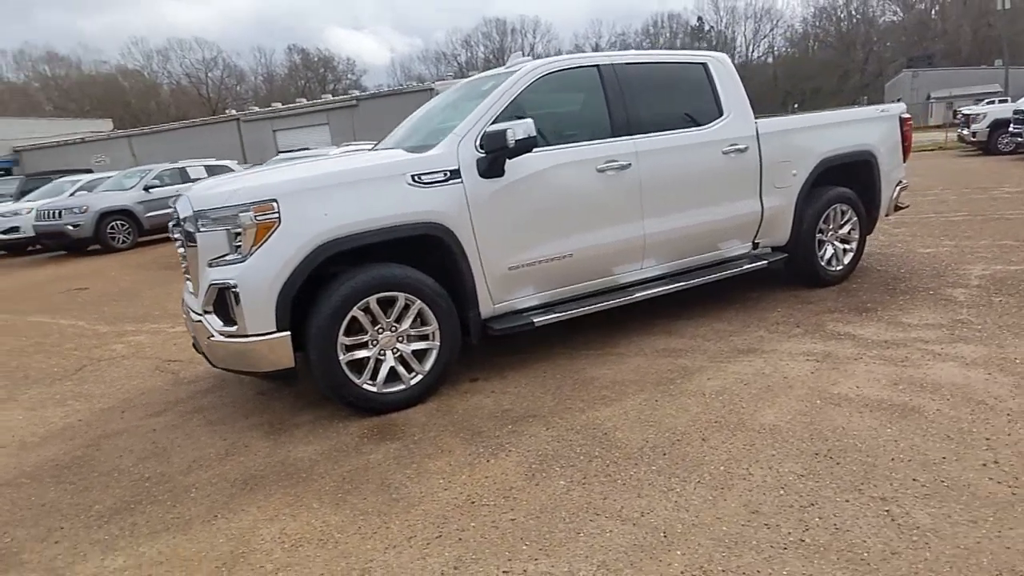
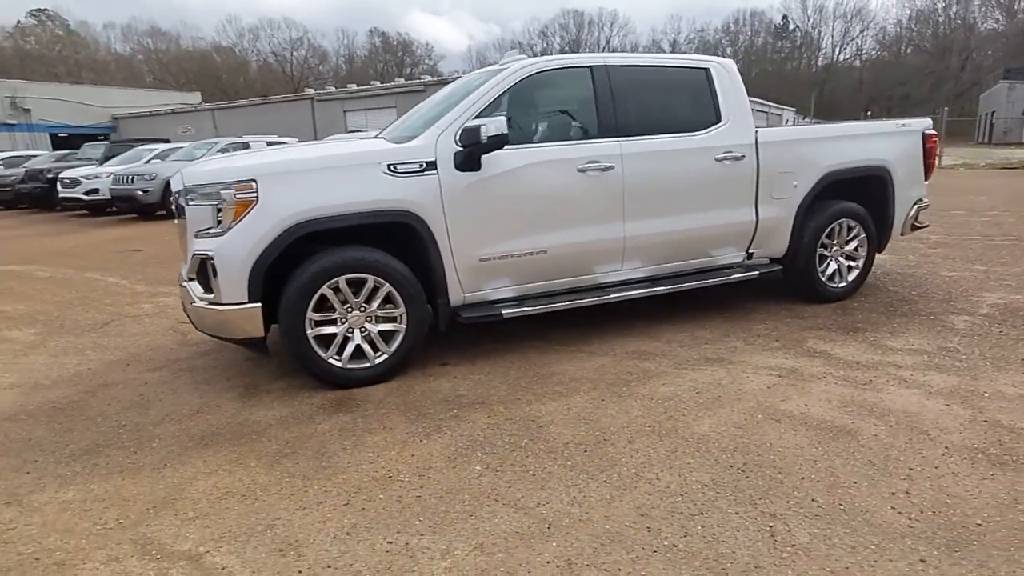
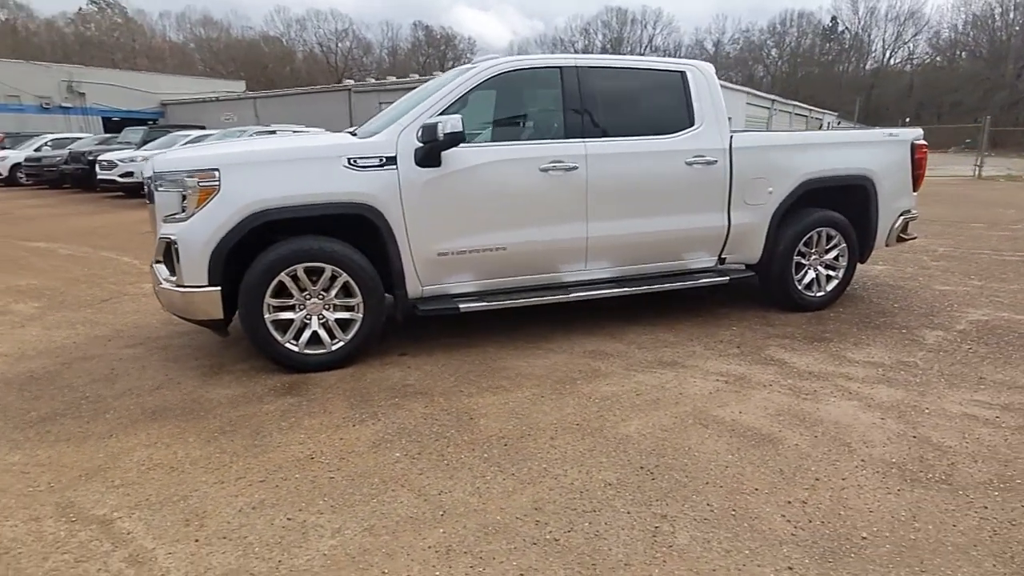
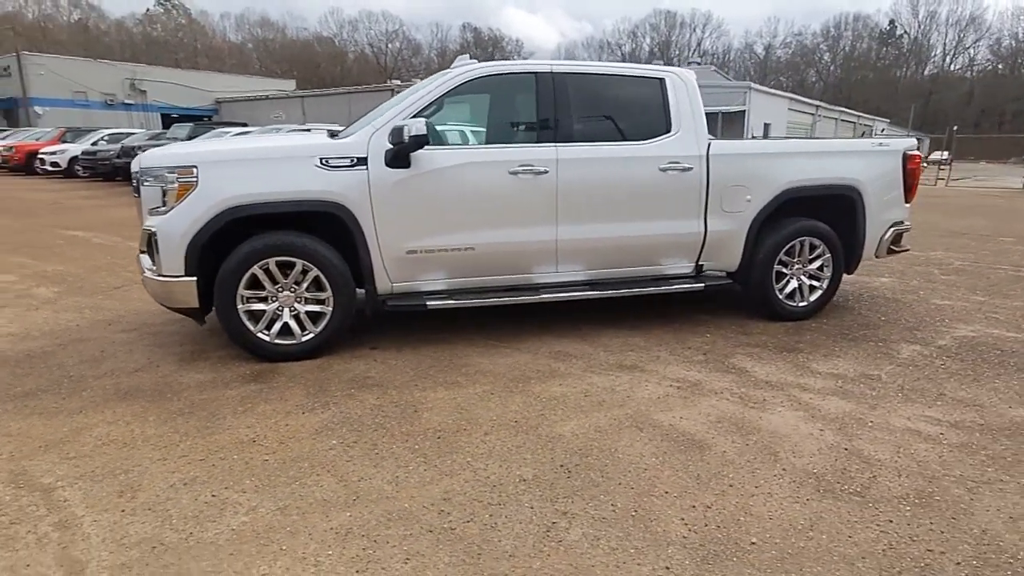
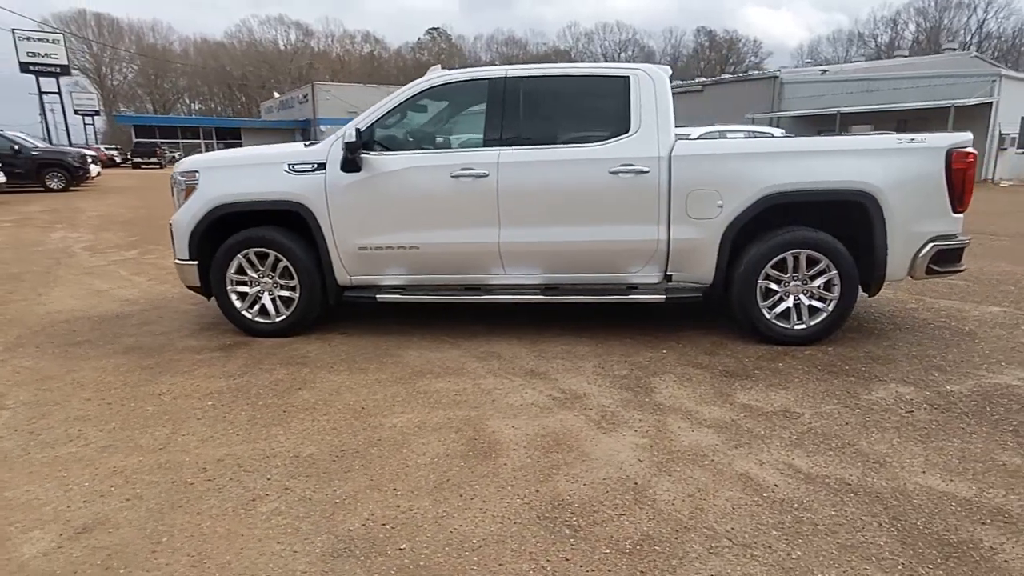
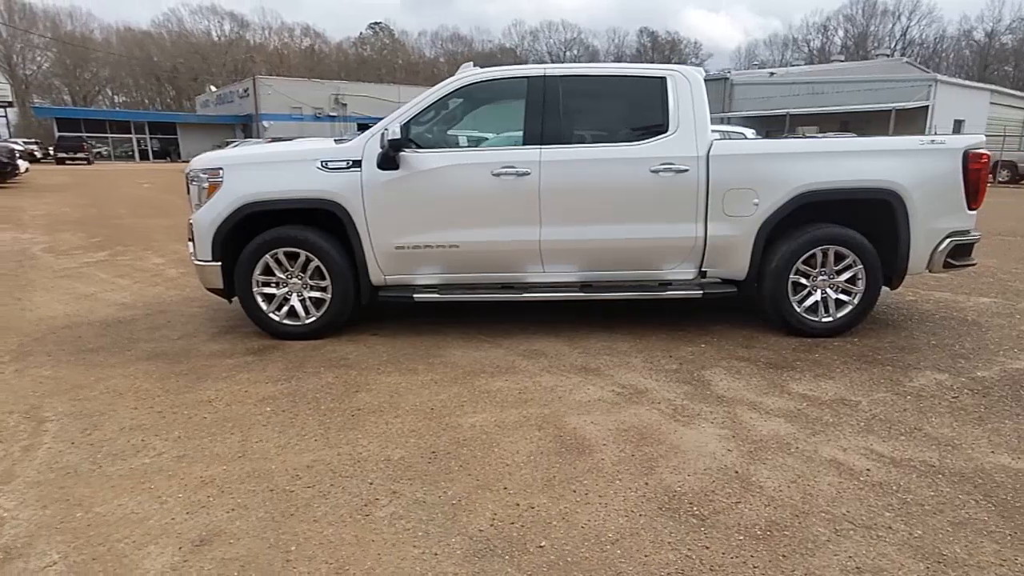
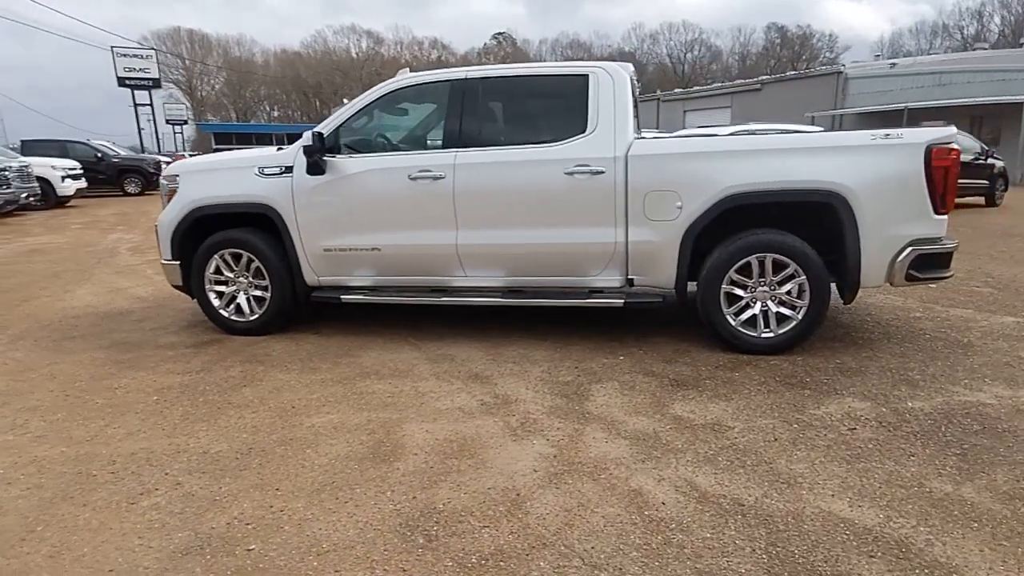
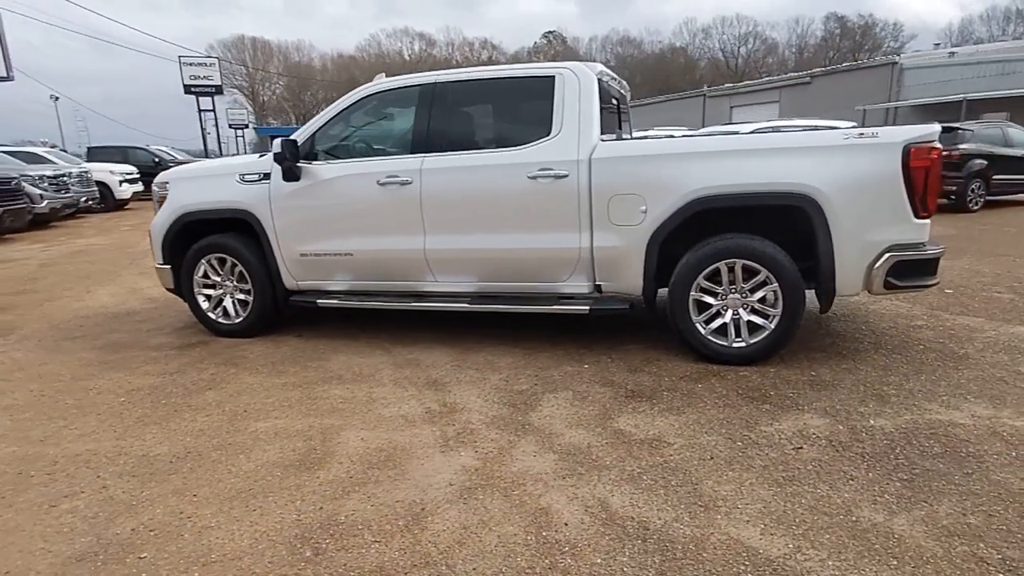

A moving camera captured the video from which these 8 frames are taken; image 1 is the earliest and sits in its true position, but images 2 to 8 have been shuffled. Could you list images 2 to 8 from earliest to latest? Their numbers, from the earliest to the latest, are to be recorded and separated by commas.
2, 3, 4, 6, 5, 7, 8
